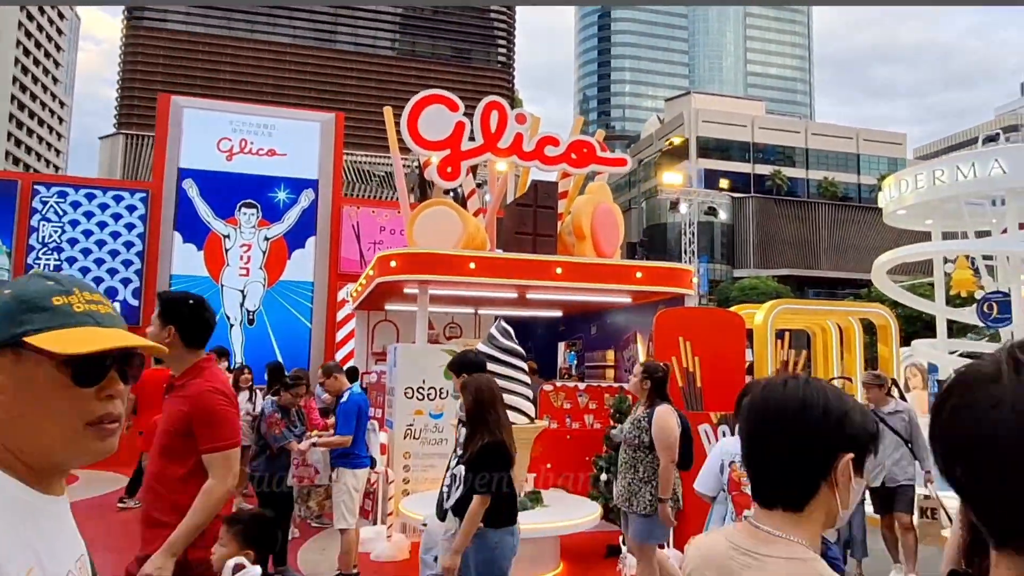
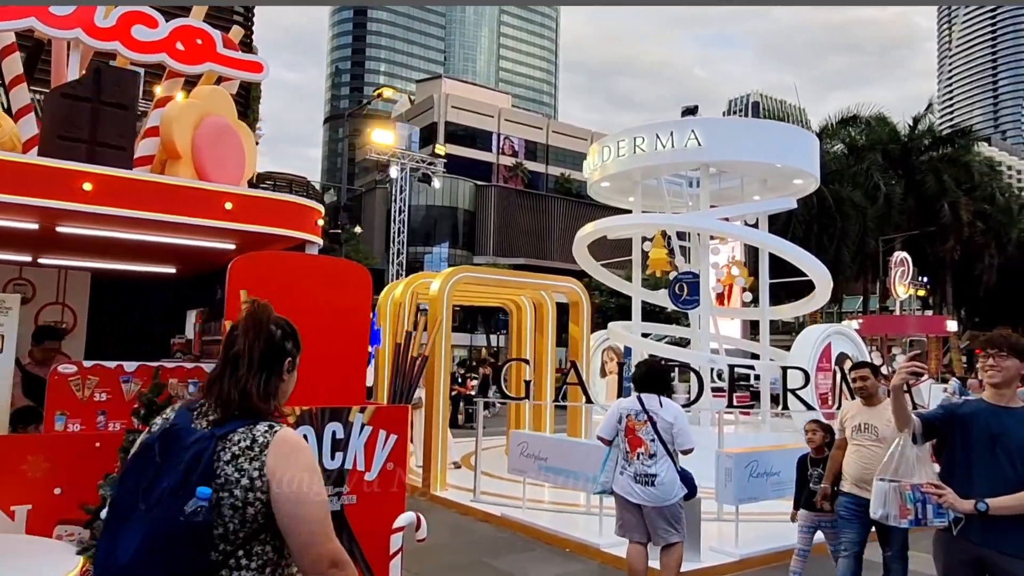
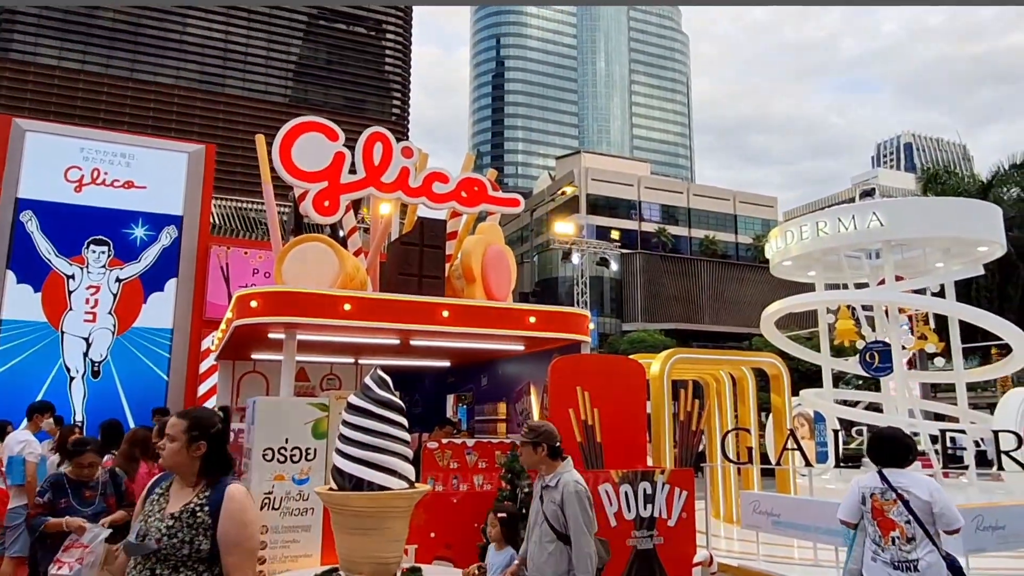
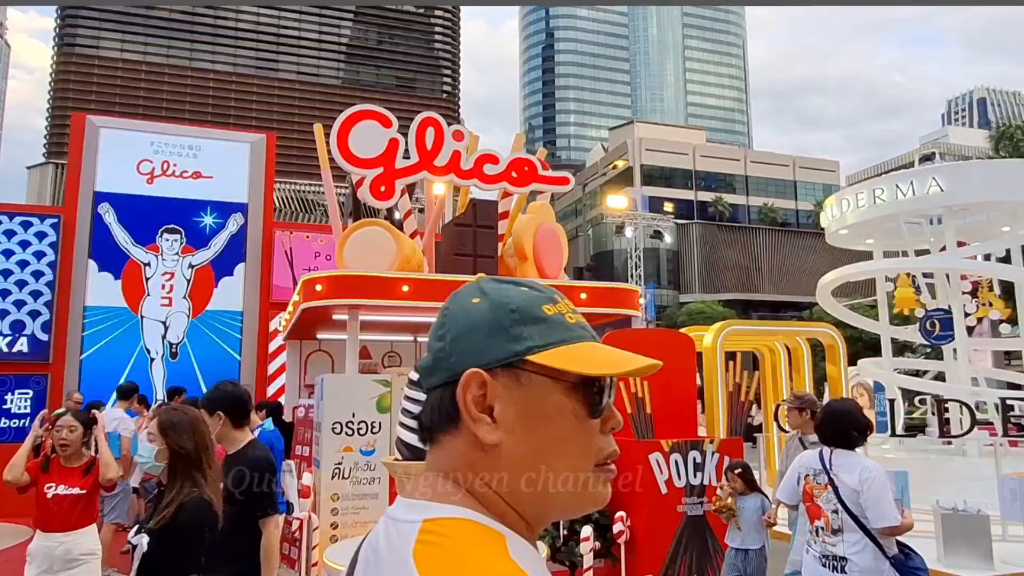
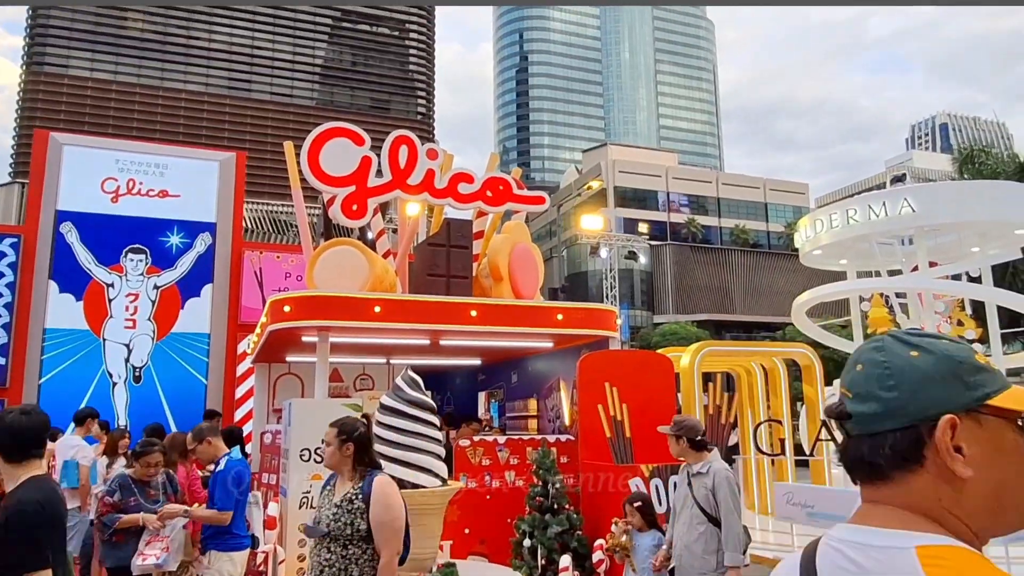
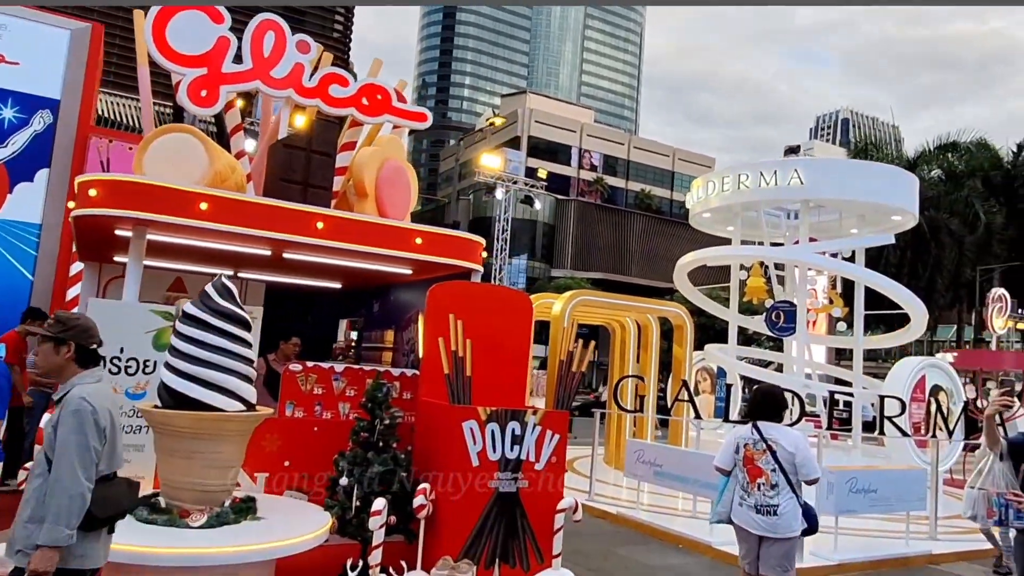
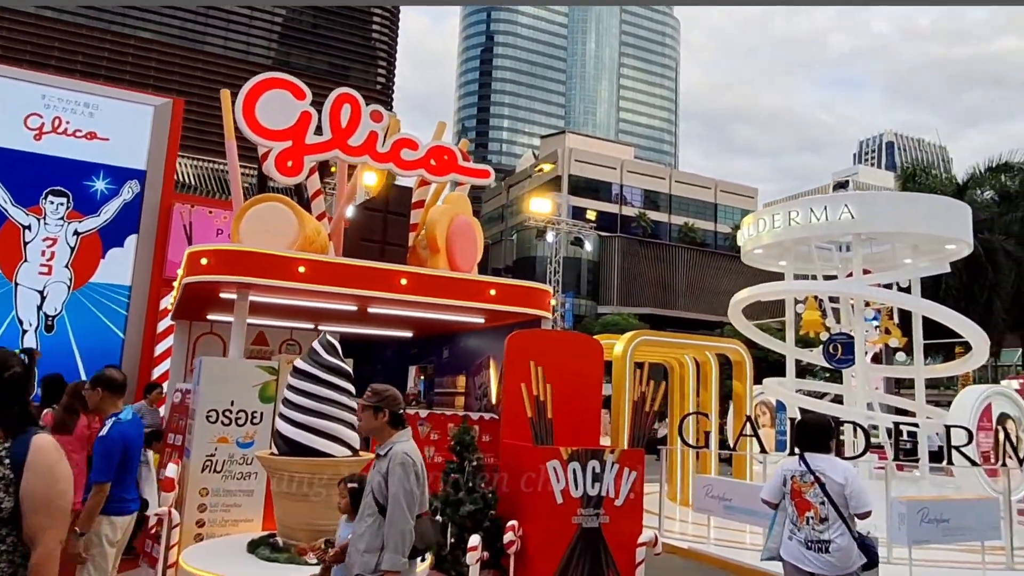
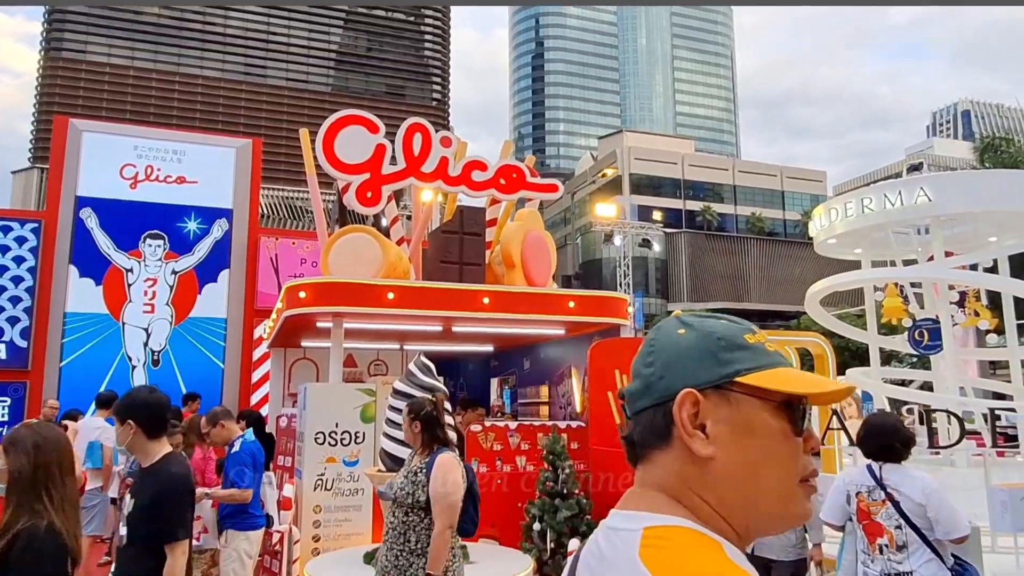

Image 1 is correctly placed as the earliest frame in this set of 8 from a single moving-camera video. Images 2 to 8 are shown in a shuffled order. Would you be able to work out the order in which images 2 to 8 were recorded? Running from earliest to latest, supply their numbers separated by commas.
4, 8, 5, 3, 7, 6, 2
